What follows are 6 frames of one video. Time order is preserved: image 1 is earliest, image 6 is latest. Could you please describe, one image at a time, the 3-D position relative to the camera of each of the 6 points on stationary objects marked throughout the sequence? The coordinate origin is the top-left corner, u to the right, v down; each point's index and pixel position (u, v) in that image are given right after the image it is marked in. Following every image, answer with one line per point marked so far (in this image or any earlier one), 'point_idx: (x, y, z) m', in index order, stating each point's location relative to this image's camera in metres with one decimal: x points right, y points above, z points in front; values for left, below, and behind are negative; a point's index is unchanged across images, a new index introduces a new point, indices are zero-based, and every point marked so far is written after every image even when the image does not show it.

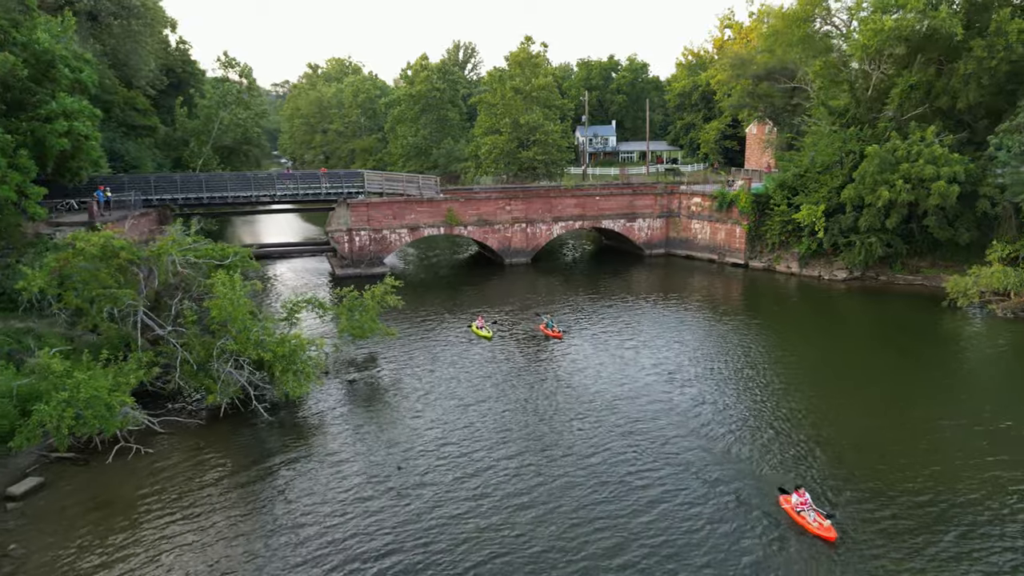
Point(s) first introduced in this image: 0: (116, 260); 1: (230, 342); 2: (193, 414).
0: (-10.6, +0.7, +19.3) m
1: (-7.7, -1.5, +19.2) m
2: (-8.7, -3.4, +19.4) m
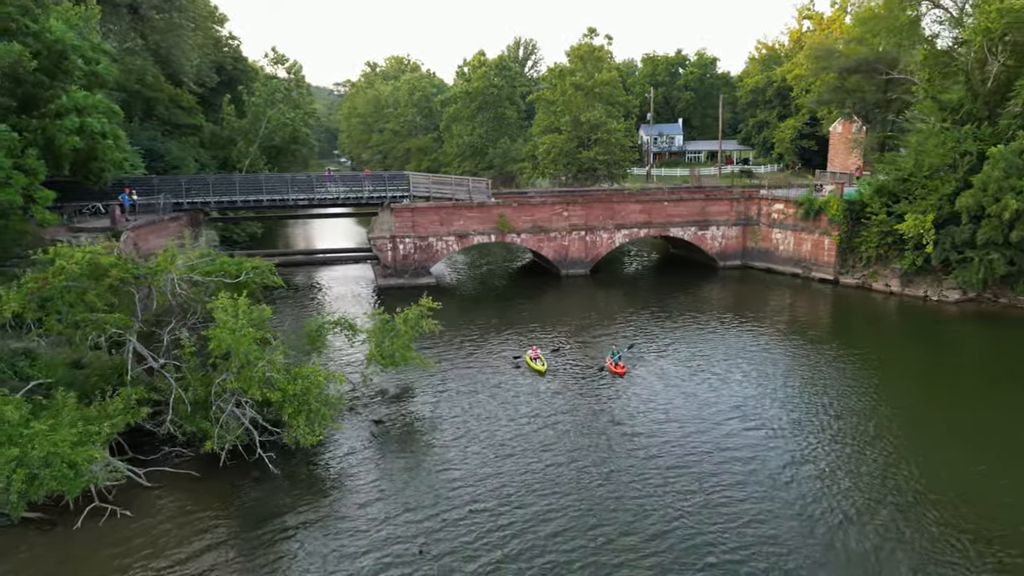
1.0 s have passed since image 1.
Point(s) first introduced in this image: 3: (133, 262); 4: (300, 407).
0: (-9.4, +0.2, +16.5) m
1: (-6.4, -2.1, +16.2) m
2: (-7.5, -4.0, +16.4) m
3: (-9.2, +0.6, +17.4) m
4: (-5.0, -2.8, +16.8) m
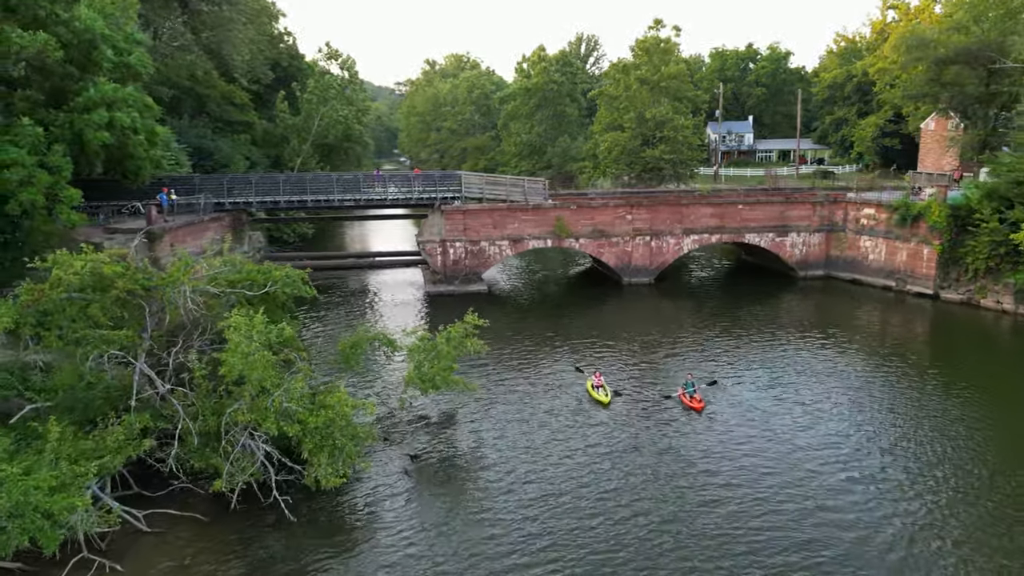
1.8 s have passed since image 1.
0: (-8.2, -0.1, +14.6) m
1: (-5.3, -2.4, +14.1) m
2: (-6.4, -4.3, +14.4) m
3: (-8.0, +0.4, +15.5) m
4: (-3.9, -3.2, +14.6) m
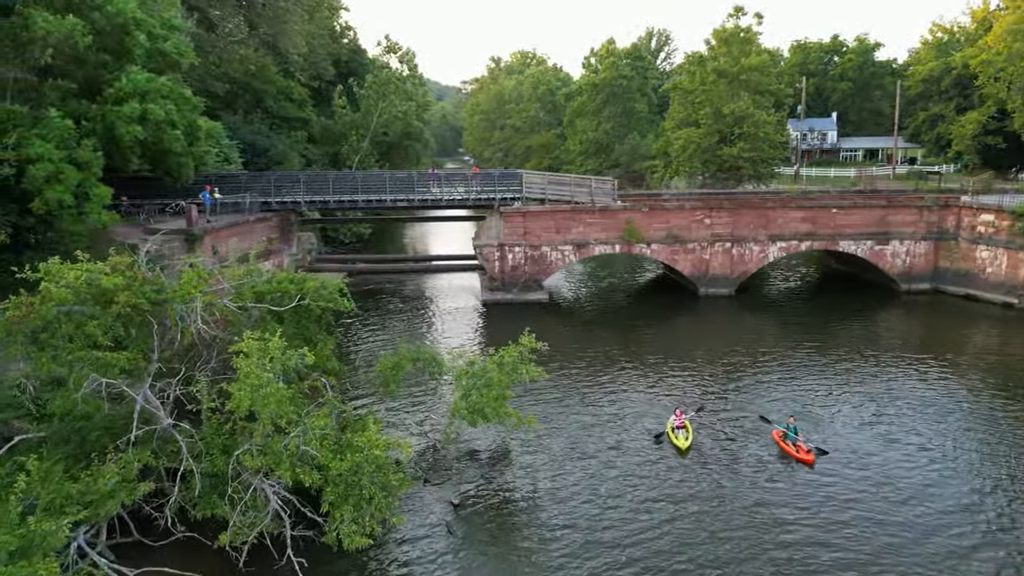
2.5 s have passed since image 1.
0: (-7.1, -0.3, +12.6) m
1: (-4.3, -2.7, +11.8) m
2: (-5.4, -4.6, +12.3) m
3: (-6.8, +0.1, +13.5) m
4: (-2.8, -3.5, +12.2) m
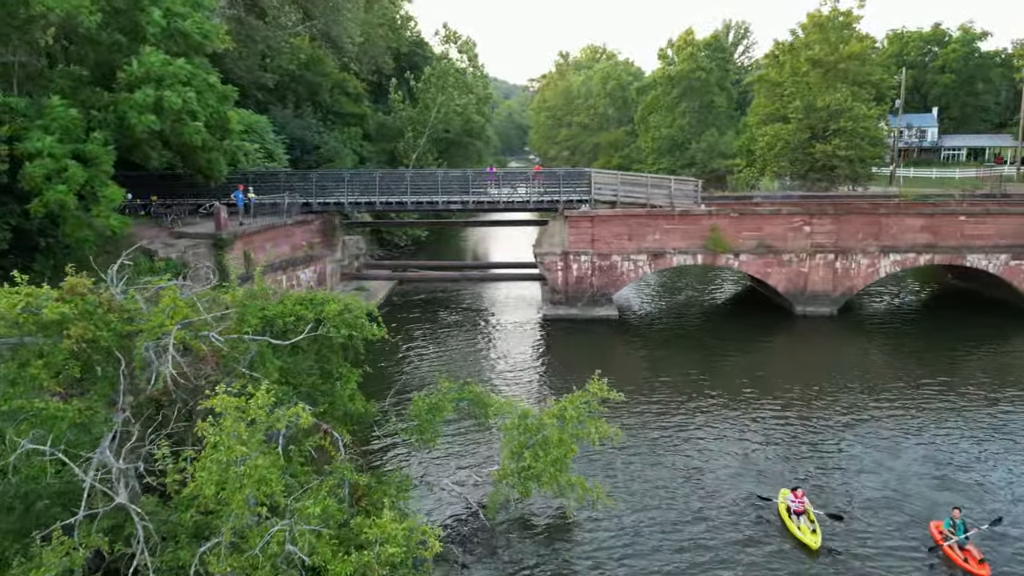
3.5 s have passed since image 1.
0: (-6.2, -0.7, +9.8) m
1: (-3.5, -3.2, +8.8) m
2: (-4.6, -5.1, +9.3) m
3: (-5.8, -0.3, +10.6) m
4: (-2.0, -4.0, +9.0) m
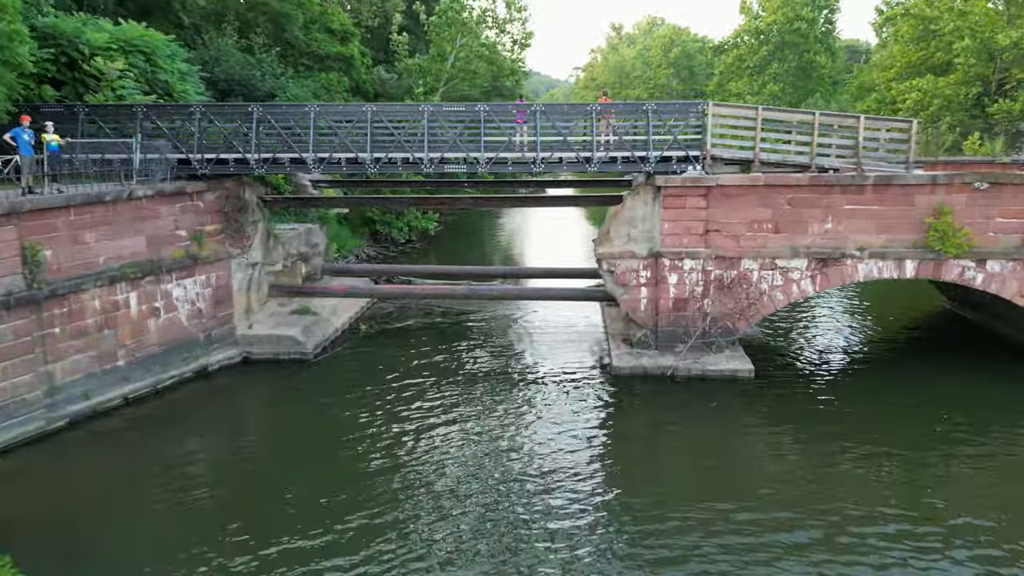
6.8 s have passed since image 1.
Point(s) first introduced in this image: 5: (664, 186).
0: (-6.2, -1.3, -1.8) m
1: (-3.7, -3.7, -3.0) m
2: (-4.7, -5.6, -2.4) m
3: (-5.8, -0.9, -1.0) m
4: (-2.2, -4.6, -2.8) m
5: (+3.1, +2.0, +14.2) m
